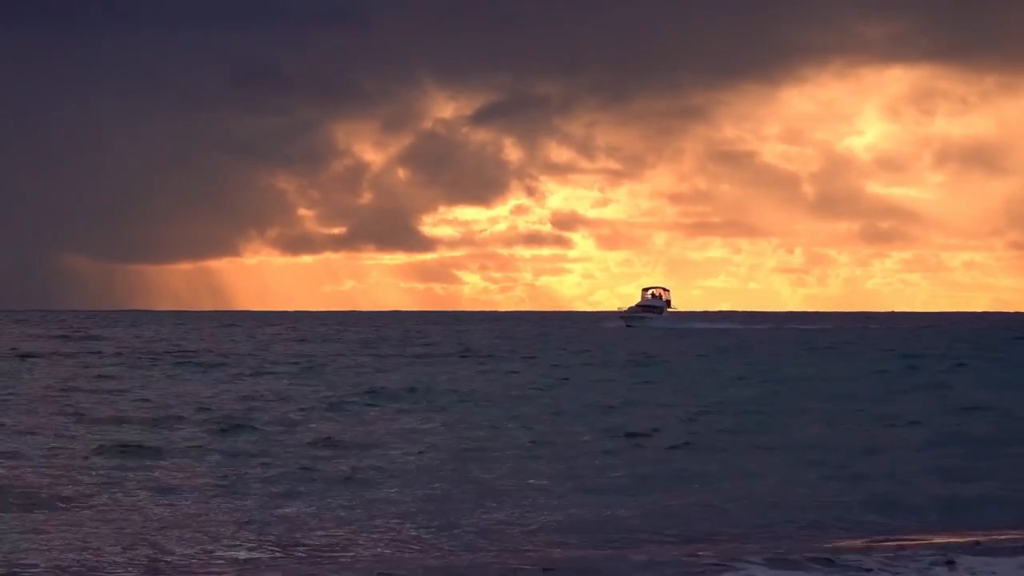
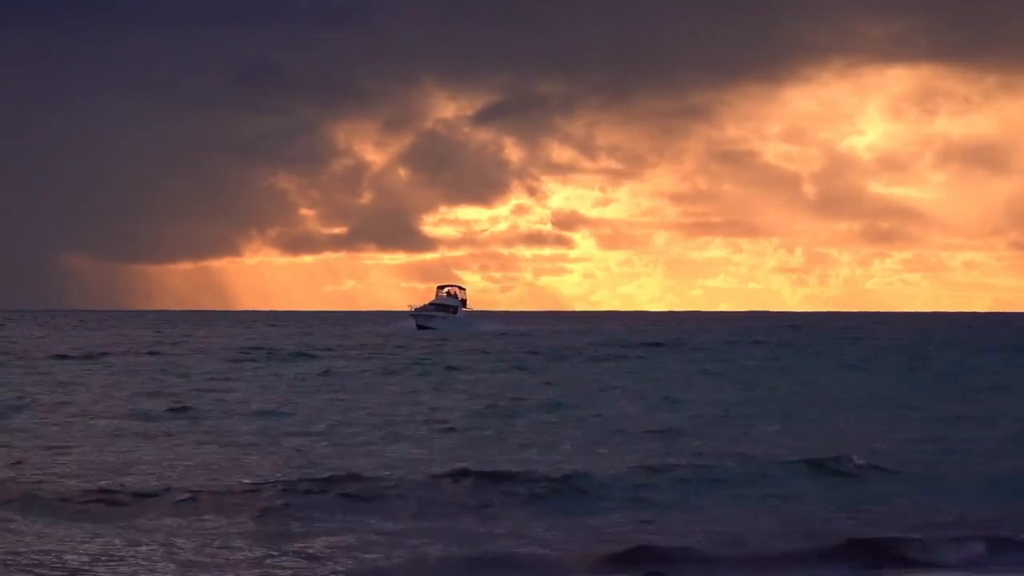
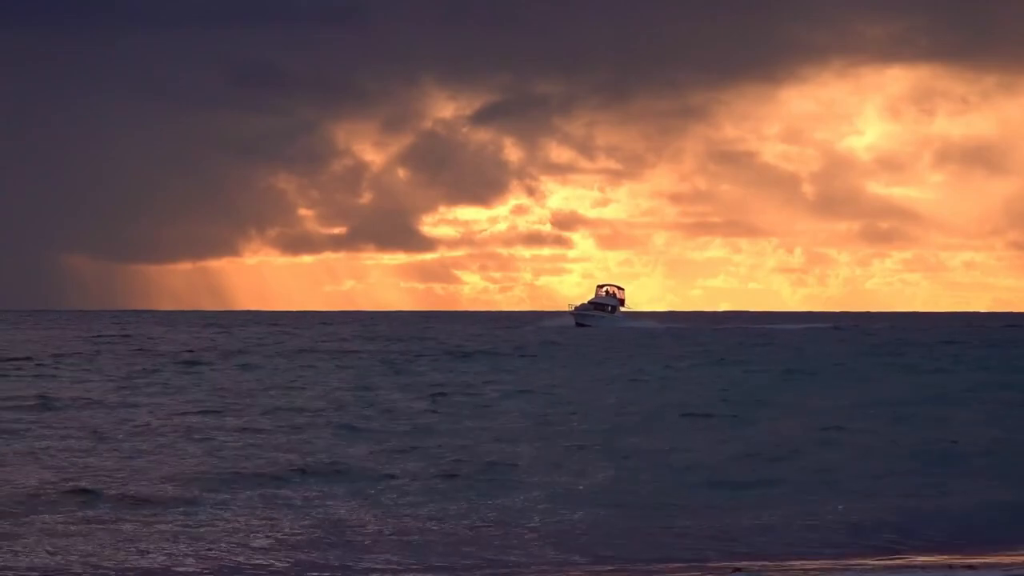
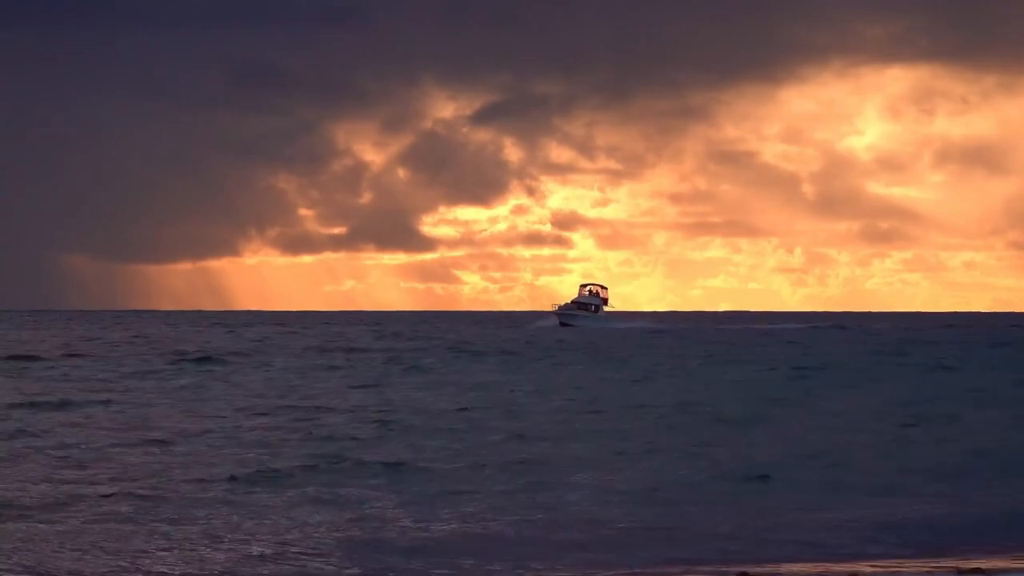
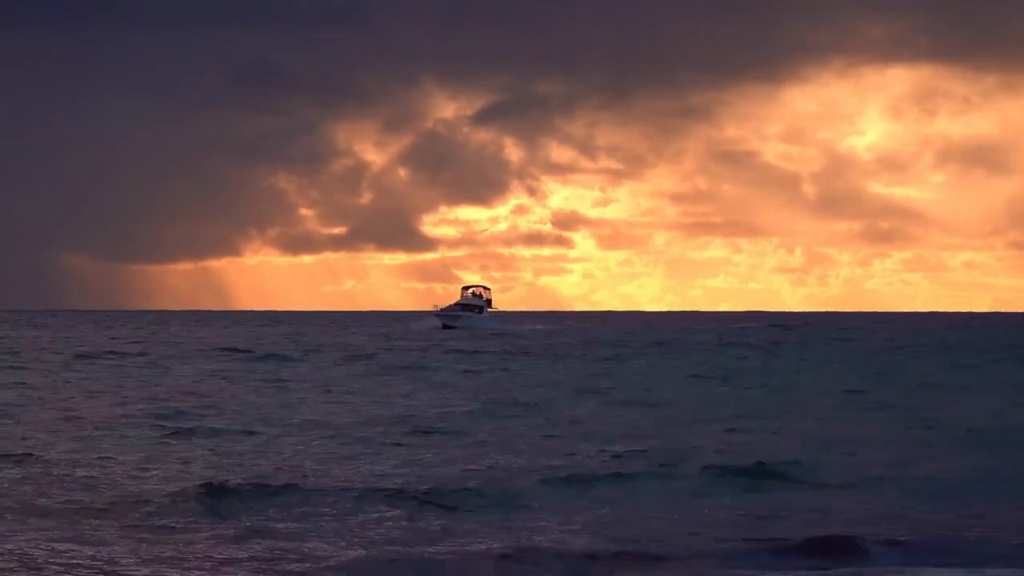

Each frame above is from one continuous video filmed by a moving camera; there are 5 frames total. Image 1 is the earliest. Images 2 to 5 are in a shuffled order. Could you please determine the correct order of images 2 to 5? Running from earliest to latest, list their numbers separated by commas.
3, 4, 5, 2
